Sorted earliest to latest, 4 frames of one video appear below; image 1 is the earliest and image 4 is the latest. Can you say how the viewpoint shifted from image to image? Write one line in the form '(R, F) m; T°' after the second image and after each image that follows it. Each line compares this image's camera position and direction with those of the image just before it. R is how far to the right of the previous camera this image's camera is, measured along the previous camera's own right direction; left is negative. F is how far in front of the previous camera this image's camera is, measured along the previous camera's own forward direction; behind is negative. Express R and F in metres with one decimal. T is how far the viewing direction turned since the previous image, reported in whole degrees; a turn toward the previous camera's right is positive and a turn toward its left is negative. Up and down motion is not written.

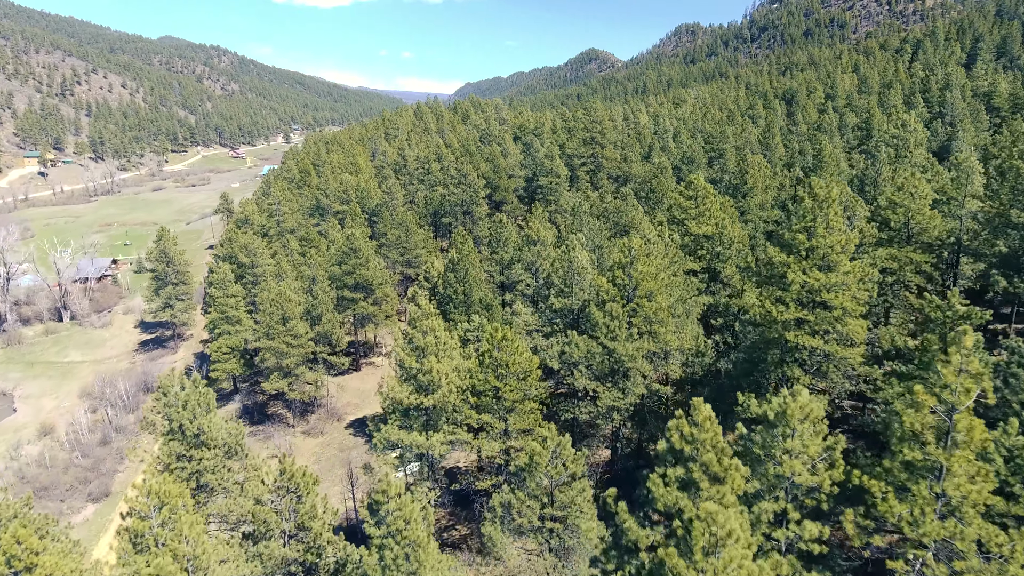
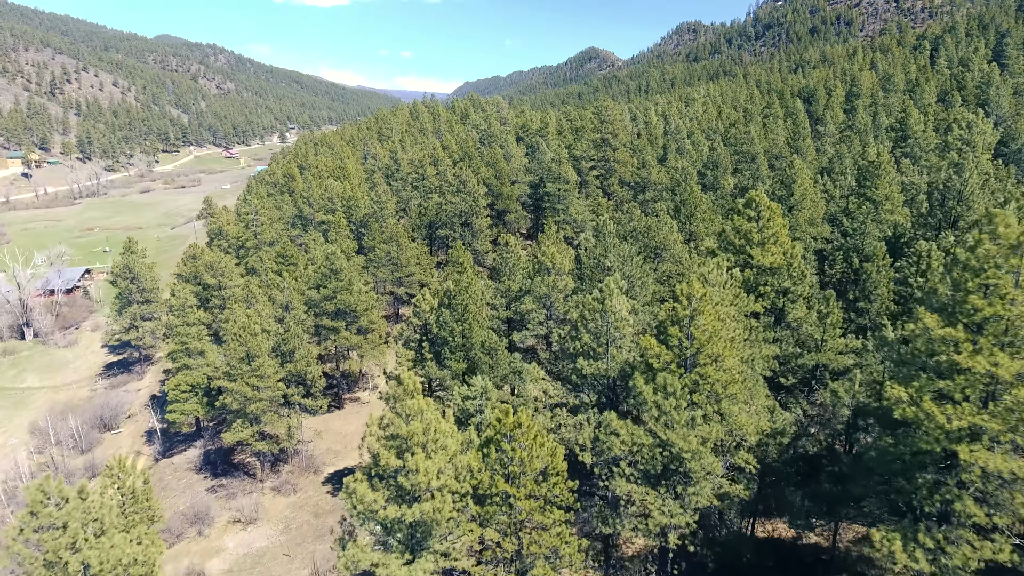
(-0.5, +7.5) m; 0°
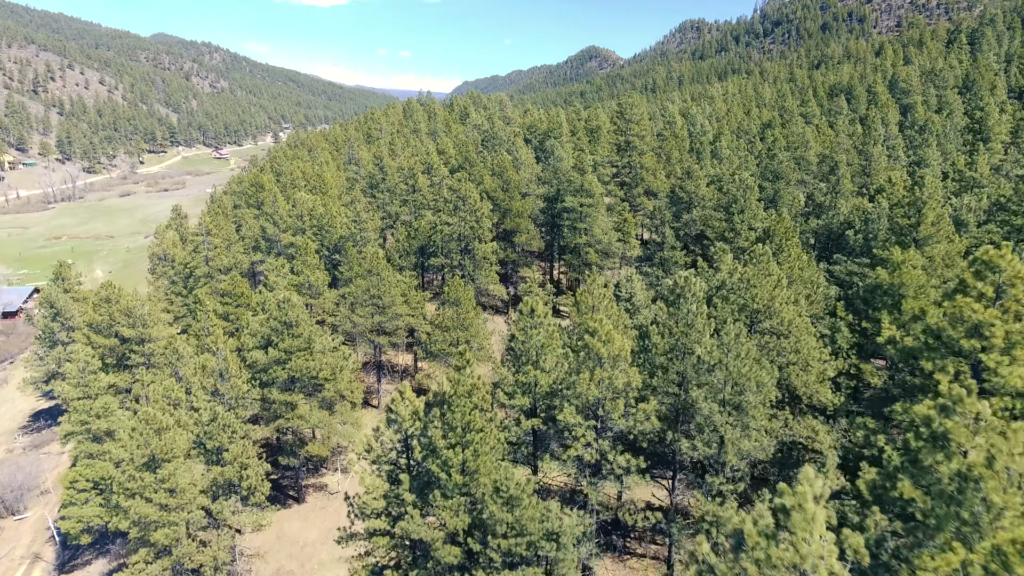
(-1.0, +12.3) m; 0°
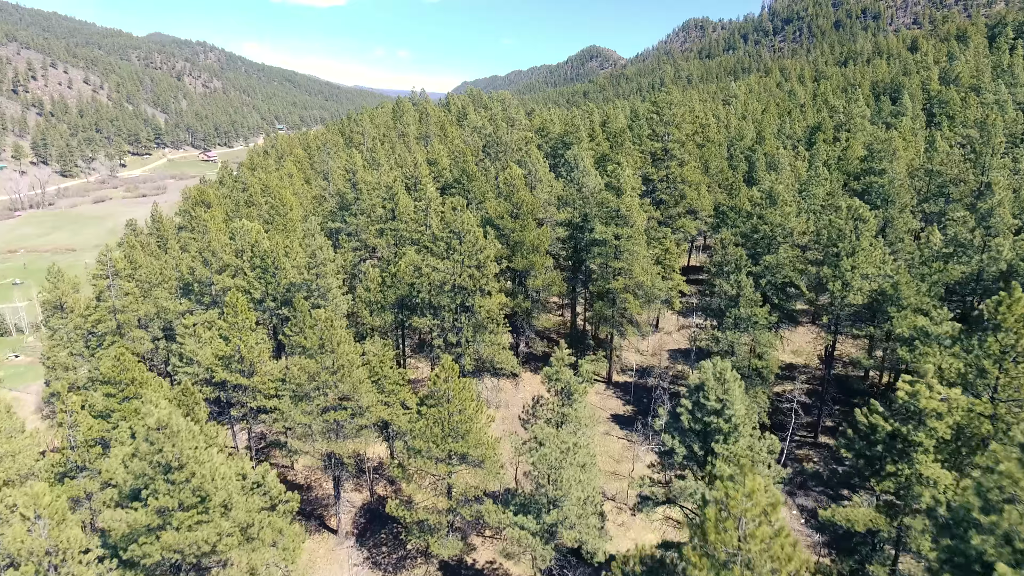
(-0.9, +13.6) m; 0°
